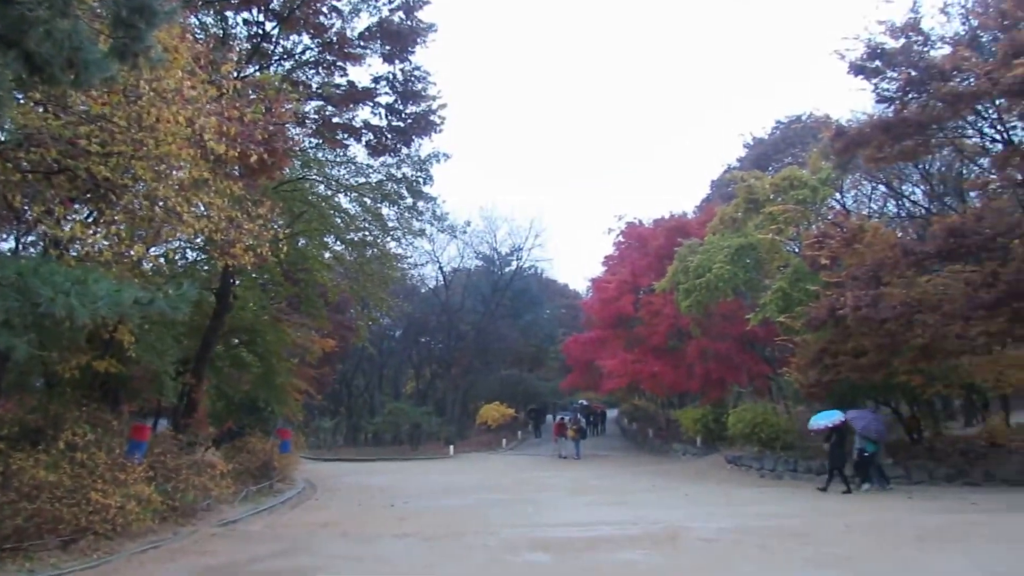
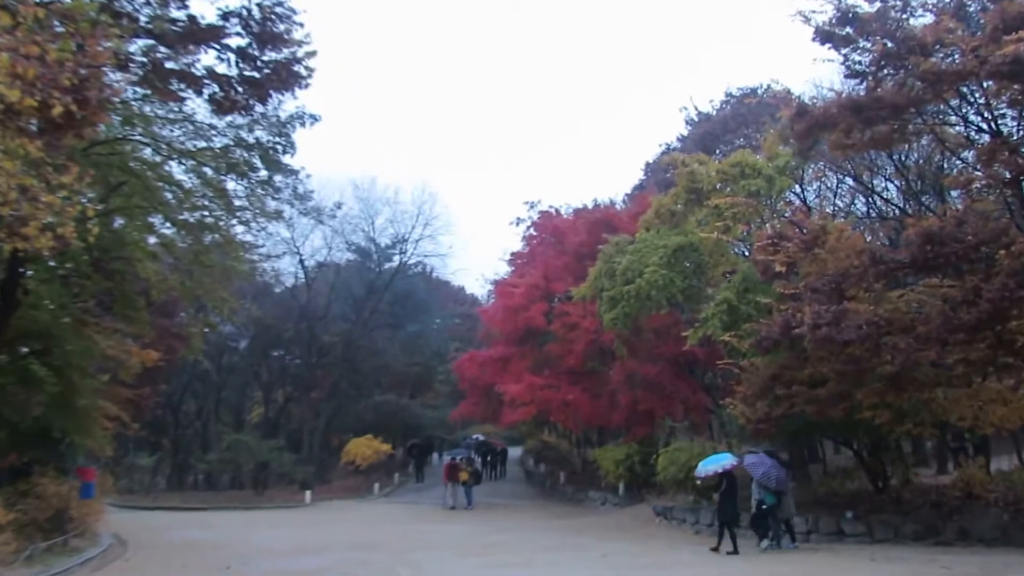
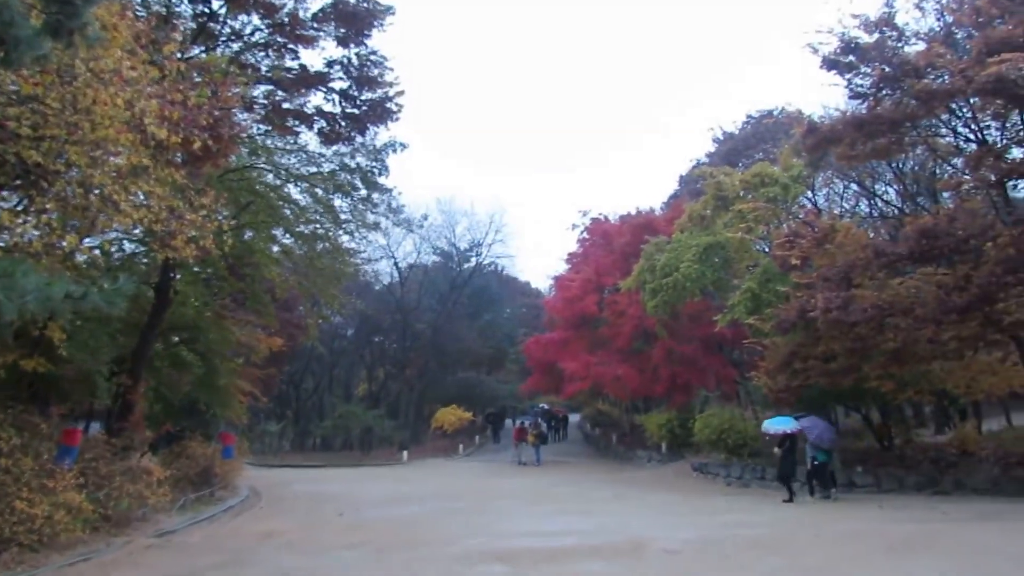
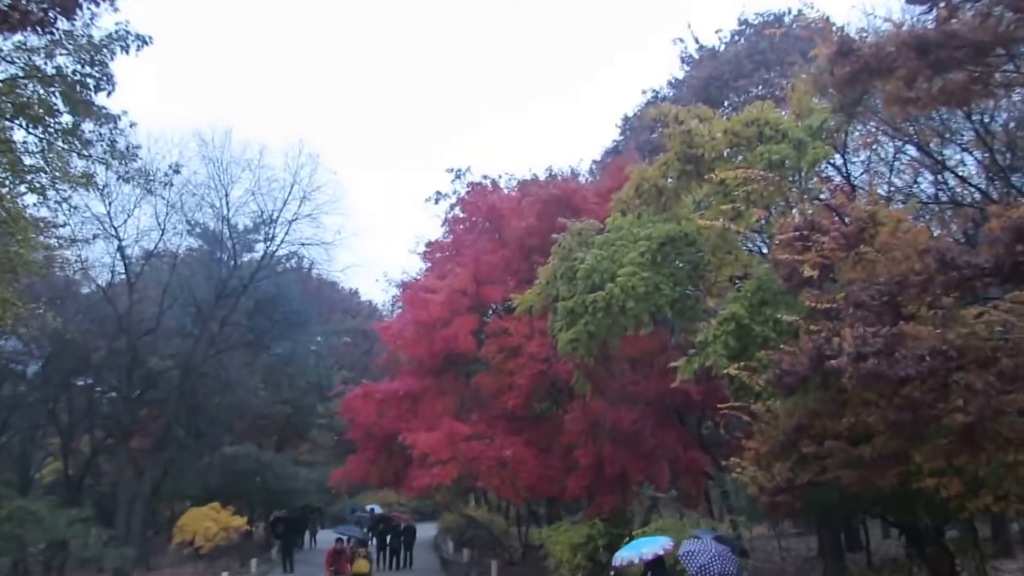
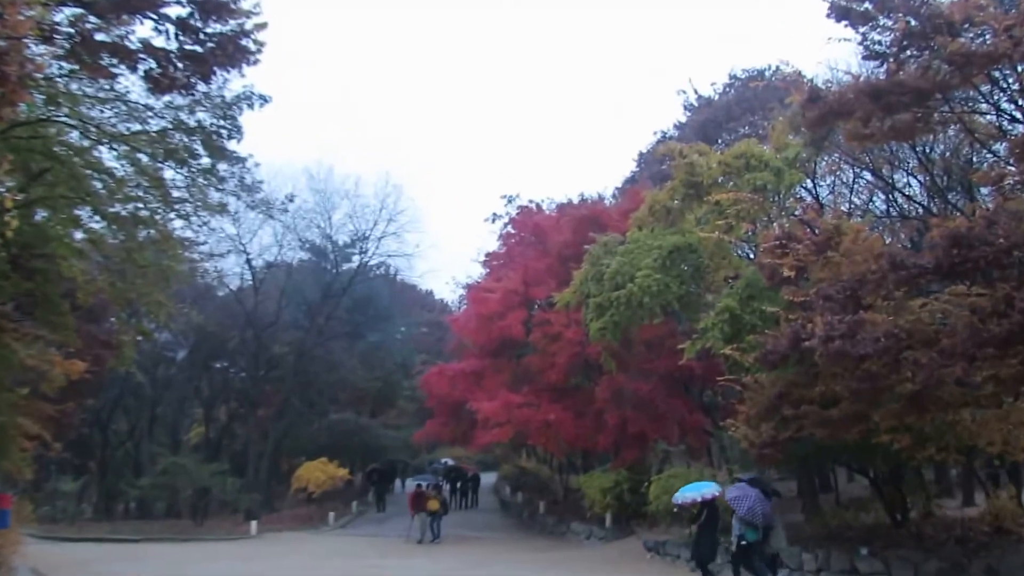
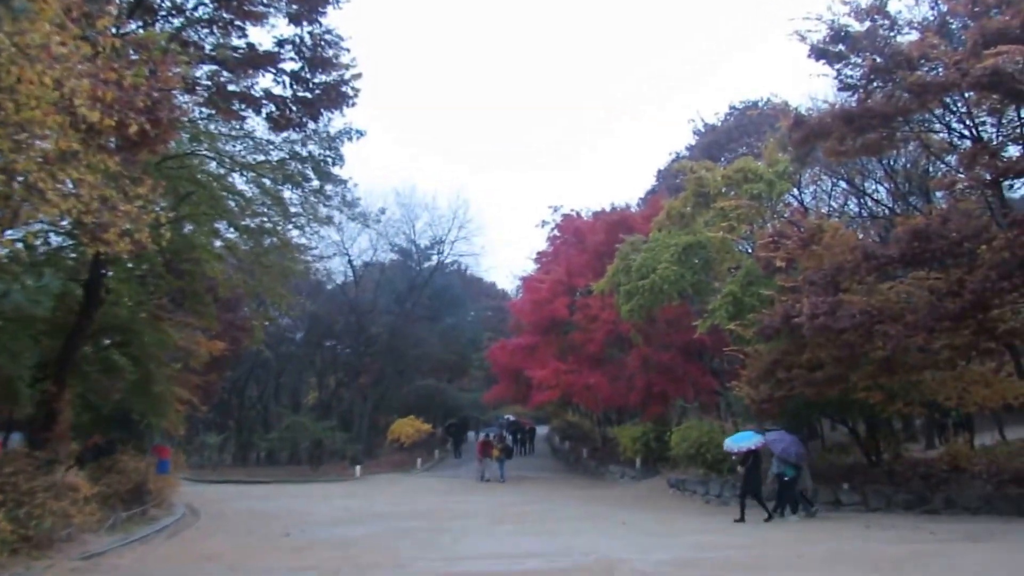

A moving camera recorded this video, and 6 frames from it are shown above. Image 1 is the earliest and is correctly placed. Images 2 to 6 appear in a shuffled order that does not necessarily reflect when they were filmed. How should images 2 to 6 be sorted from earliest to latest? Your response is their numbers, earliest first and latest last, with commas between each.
3, 6, 2, 5, 4
